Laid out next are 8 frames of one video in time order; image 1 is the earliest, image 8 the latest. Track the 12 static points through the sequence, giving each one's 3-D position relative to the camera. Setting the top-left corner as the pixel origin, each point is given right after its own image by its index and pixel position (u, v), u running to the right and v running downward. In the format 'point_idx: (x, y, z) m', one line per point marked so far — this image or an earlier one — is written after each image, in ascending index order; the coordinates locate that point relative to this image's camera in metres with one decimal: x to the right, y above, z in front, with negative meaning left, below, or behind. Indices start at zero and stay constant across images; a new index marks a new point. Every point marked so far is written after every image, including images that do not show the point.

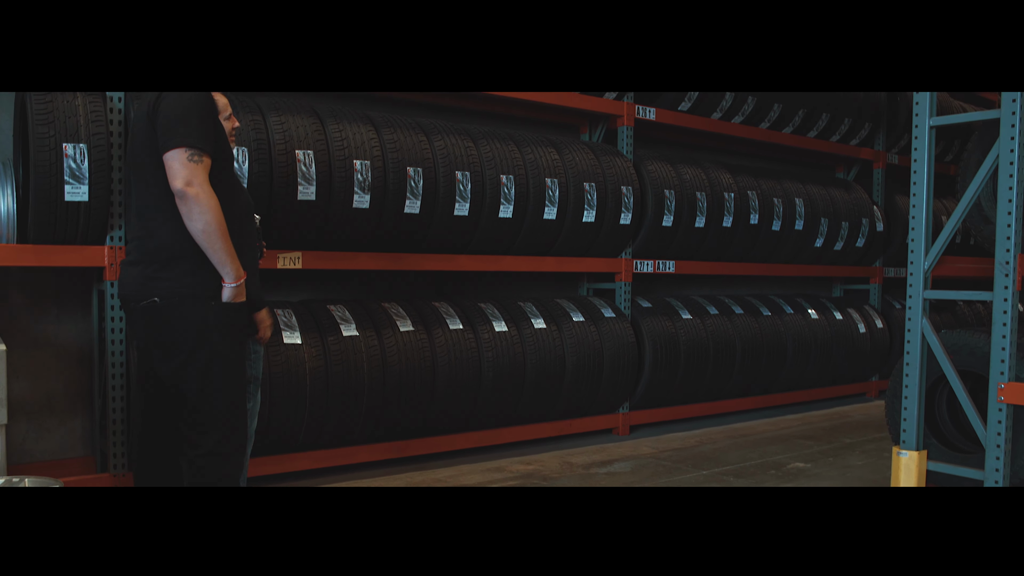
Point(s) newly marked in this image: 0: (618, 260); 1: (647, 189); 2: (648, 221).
0: (+0.5, +0.1, +4.1) m
1: (+0.6, +0.4, +4.2) m
2: (+0.6, +0.3, +4.2) m
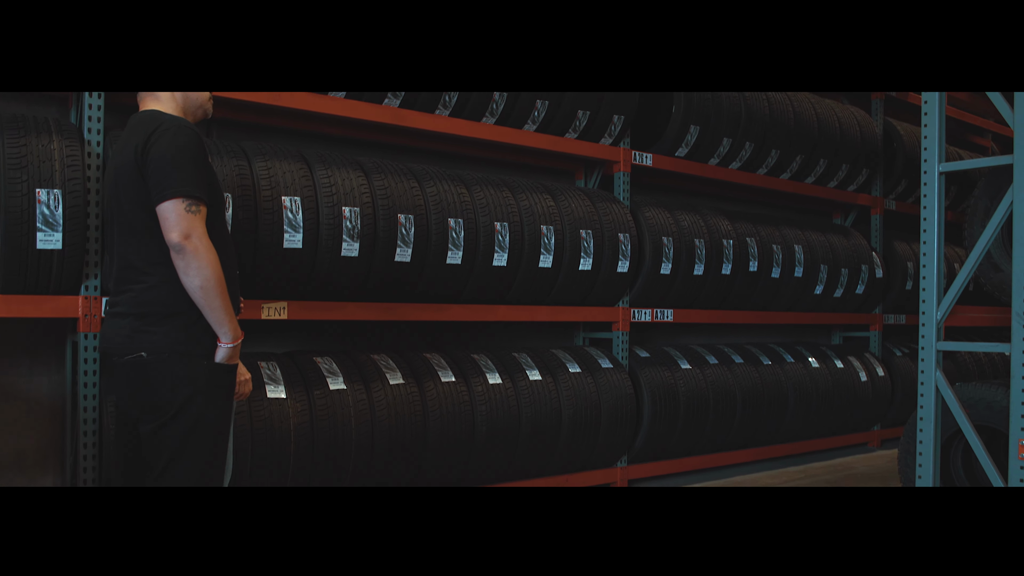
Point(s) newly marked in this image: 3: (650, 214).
0: (+0.5, -0.1, +4.0) m
1: (+0.6, +0.2, +4.1) m
2: (+0.6, +0.1, +4.1) m
3: (+0.6, +0.3, +4.2) m
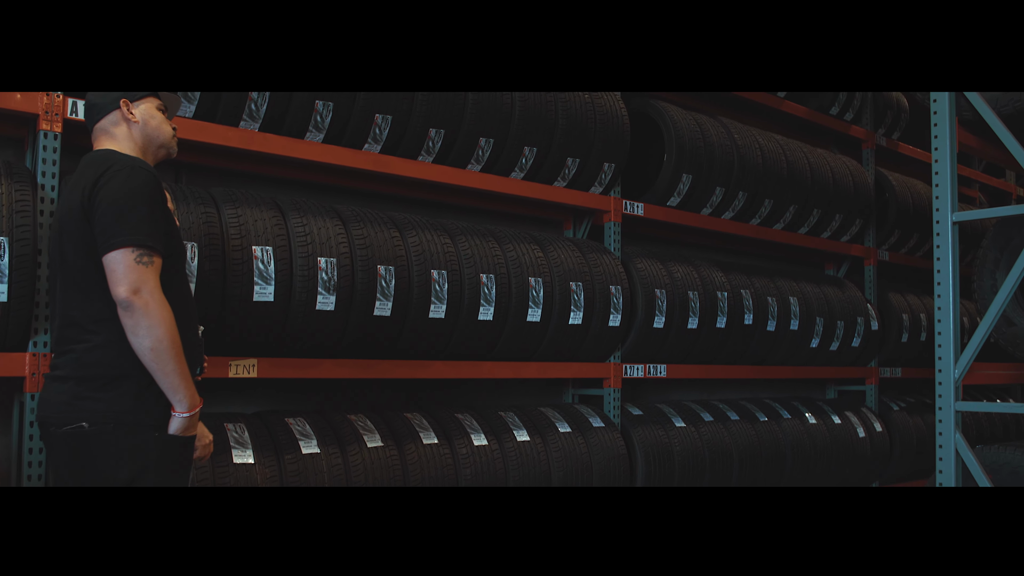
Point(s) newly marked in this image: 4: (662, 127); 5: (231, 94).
0: (+0.4, -0.3, +3.8) m
1: (+0.5, 0.0, +3.9) m
2: (+0.5, -0.1, +3.9) m
3: (+0.6, +0.1, +4.0) m
4: (+0.7, +0.7, +4.2) m
5: (-0.8, +0.6, +2.8) m
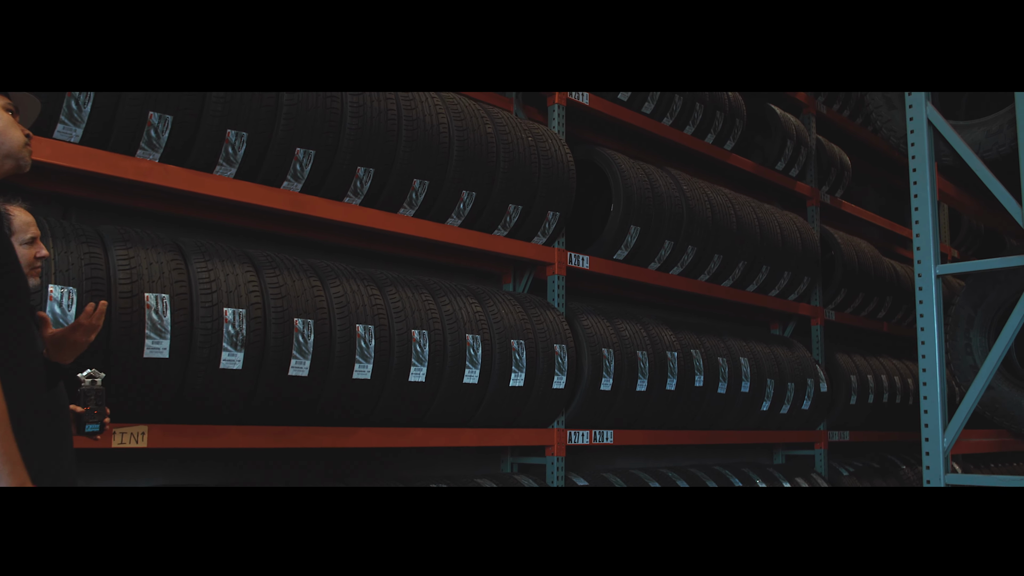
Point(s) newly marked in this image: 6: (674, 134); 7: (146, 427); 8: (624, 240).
0: (+0.1, -0.5, +3.5) m
1: (+0.3, -0.2, +3.6) m
2: (+0.3, -0.4, +3.6) m
3: (+0.3, -0.1, +3.7) m
4: (+0.4, +0.5, +4.0) m
5: (-1.0, +0.4, +2.4) m
6: (+0.8, +0.7, +4.5) m
7: (-0.9, -0.4, +2.4) m
8: (+0.5, +0.2, +3.9) m
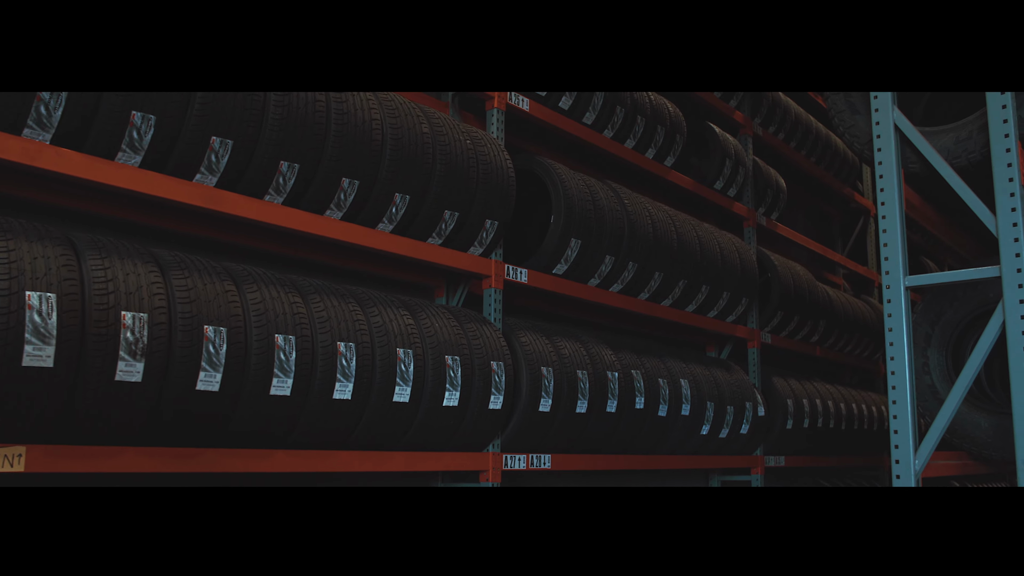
0: (-0.1, -0.6, +3.2) m
1: (0.0, -0.3, +3.4) m
2: (0.0, -0.4, +3.3) m
3: (0.0, -0.2, +3.5) m
4: (+0.1, +0.4, +3.8) m
5: (-1.1, +0.4, +2.1) m
6: (+0.5, +0.7, +4.3) m
7: (-1.1, -0.4, +2.0) m
8: (+0.2, +0.1, +3.7) m
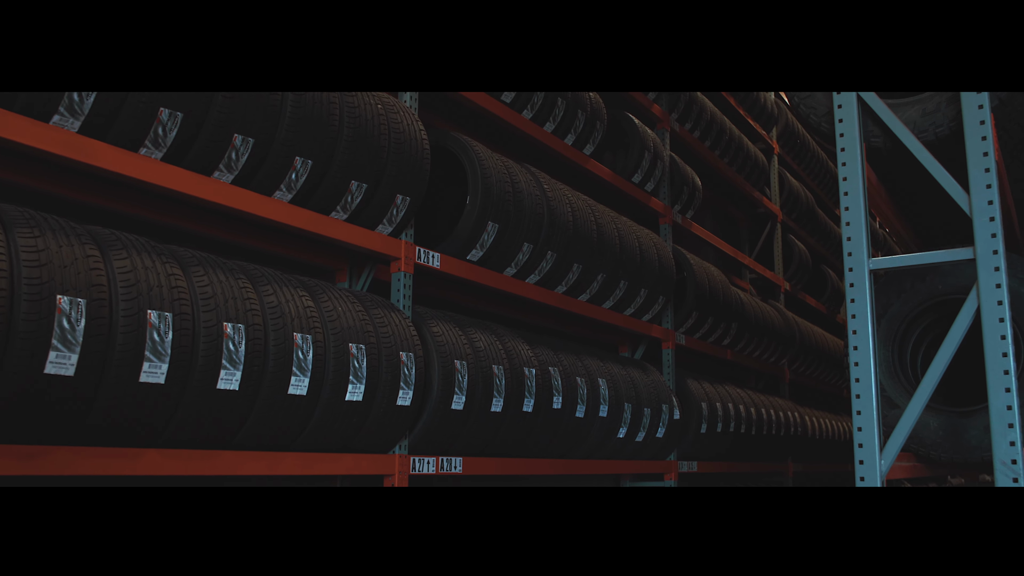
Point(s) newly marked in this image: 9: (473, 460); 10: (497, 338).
0: (-0.4, -0.5, +2.9) m
1: (-0.3, -0.2, +3.0) m
2: (-0.3, -0.4, +3.0) m
3: (-0.3, -0.1, +3.1) m
4: (-0.2, +0.5, +3.5) m
5: (-1.3, +0.5, +1.6) m
6: (+0.1, +0.7, +4.0) m
7: (-1.2, -0.3, +1.6) m
8: (-0.1, +0.2, +3.4) m
9: (-0.1, -0.6, +3.2) m
10: (-0.1, -0.2, +3.5) m
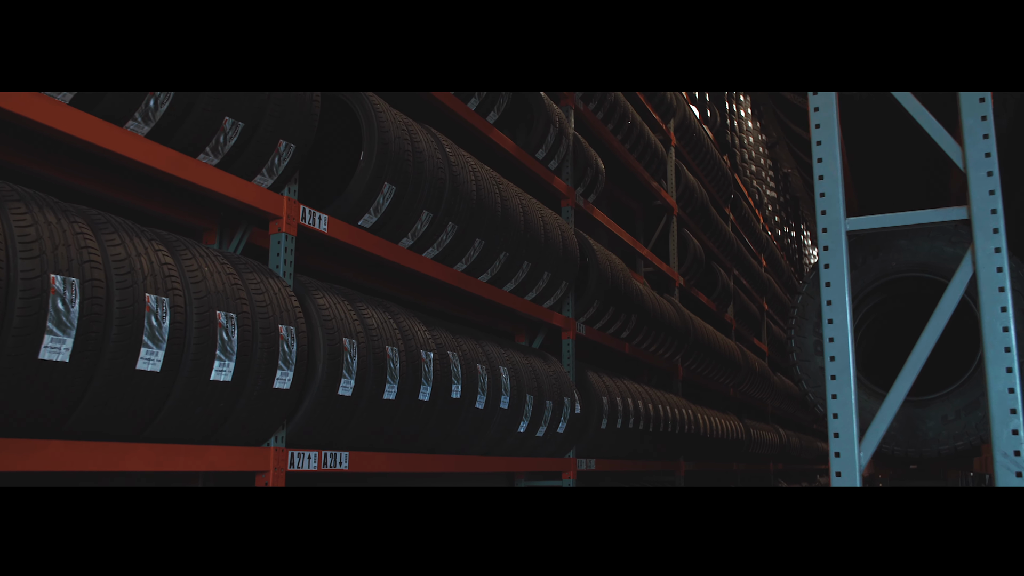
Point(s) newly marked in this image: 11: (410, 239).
0: (-0.7, -0.4, +2.4) m
1: (-0.6, -0.1, +2.6) m
2: (-0.5, -0.3, +2.6) m
3: (-0.6, 0.0, +2.7) m
4: (-0.5, +0.6, +3.0) m
5: (-1.3, +0.7, +1.1) m
6: (-0.3, +0.8, +3.6) m
7: (-1.3, -0.1, +1.0) m
8: (-0.4, +0.3, +3.0) m
9: (-0.5, -0.5, +2.8) m
10: (-0.4, -0.1, +3.1) m
11: (-0.4, +0.2, +3.3) m
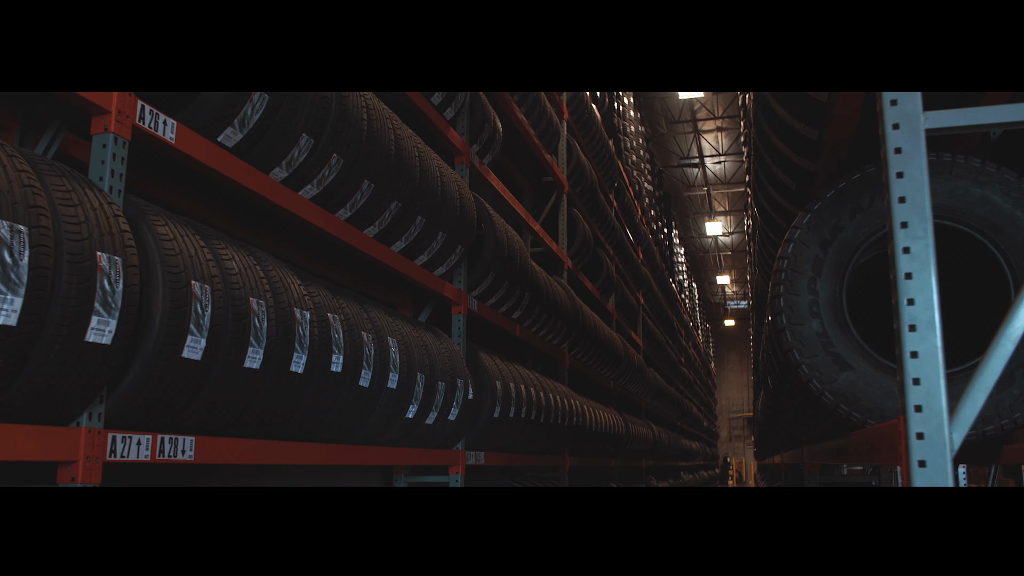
0: (-0.8, -0.3, +1.7) m
1: (-0.7, 0.0, +1.9) m
2: (-0.7, -0.1, +1.9) m
3: (-0.8, +0.1, +2.0) m
4: (-0.7, +0.7, +2.3) m
5: (-1.2, +0.8, +0.3) m
6: (-0.6, +0.9, +2.9) m
7: (-1.2, 0.0, +0.2) m
8: (-0.7, +0.4, +2.3) m
9: (-0.7, -0.4, +2.1) m
10: (-0.7, +0.1, +2.4) m
11: (-0.6, +0.3, +2.6) m
